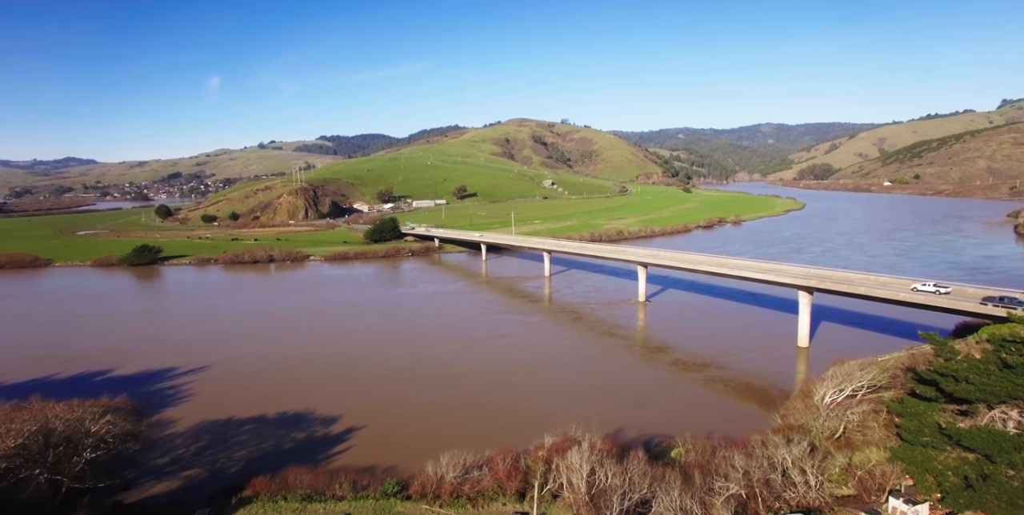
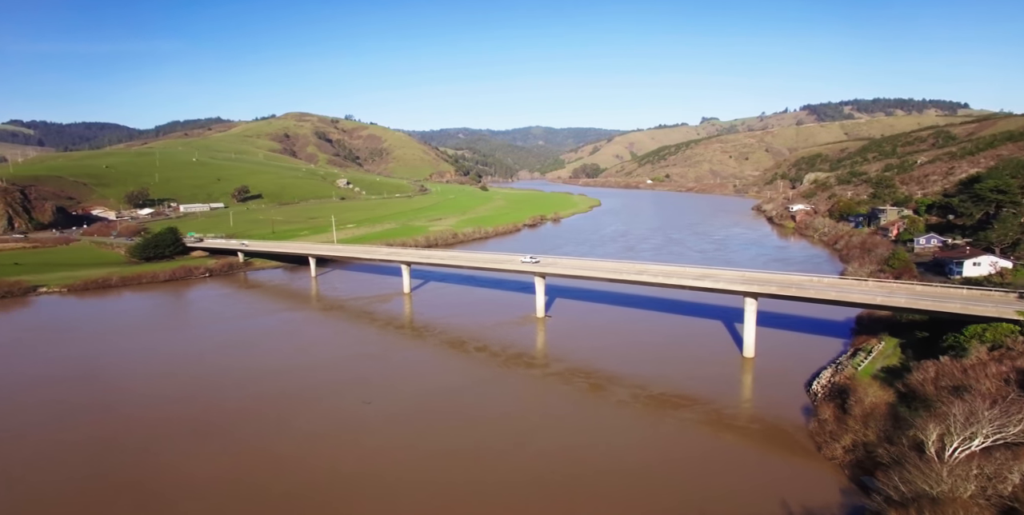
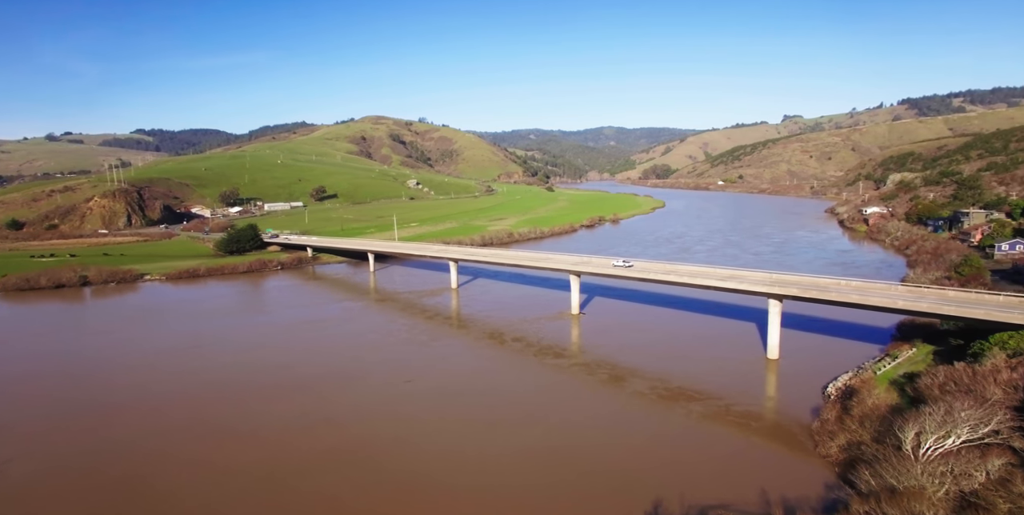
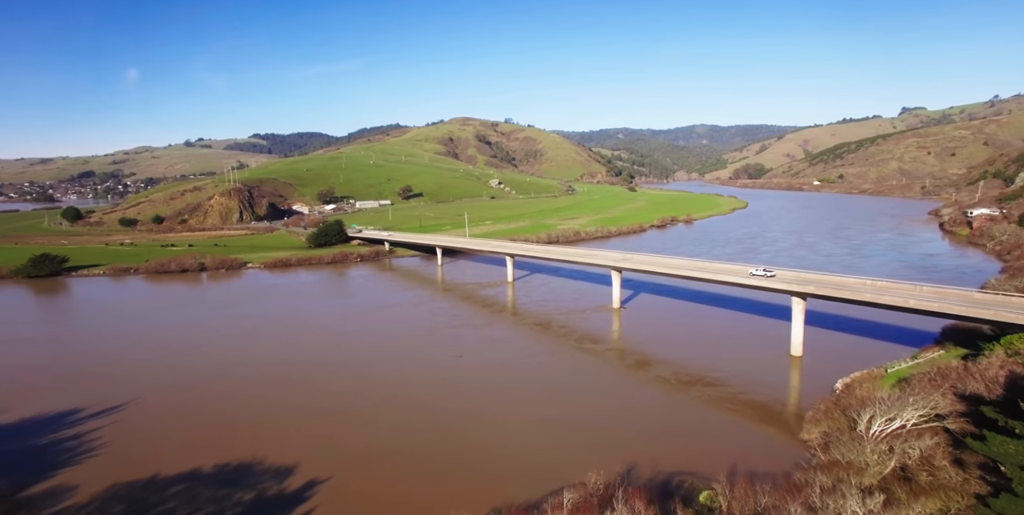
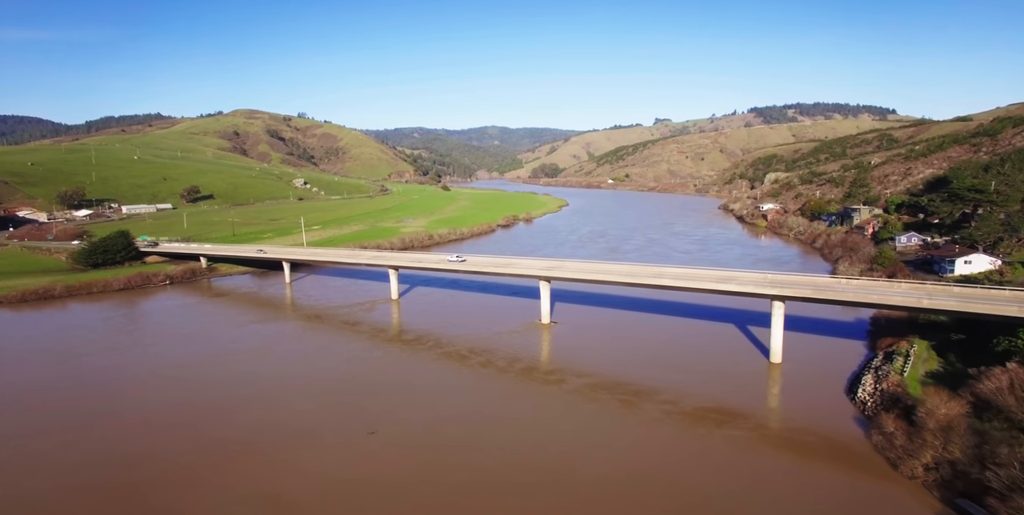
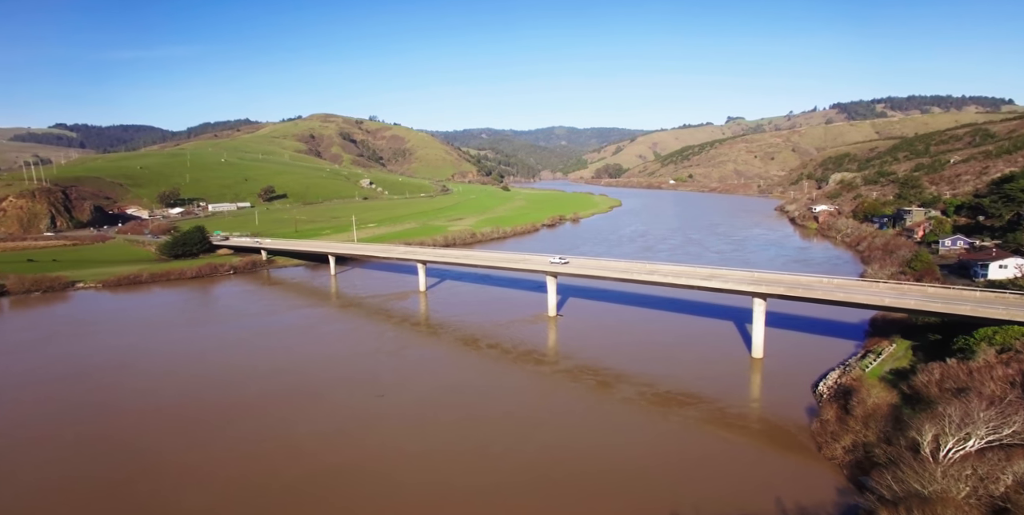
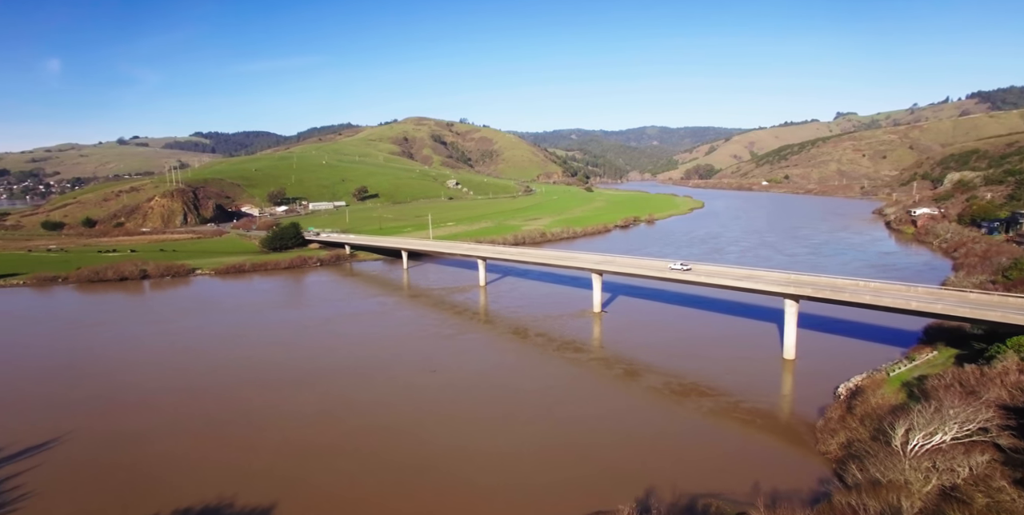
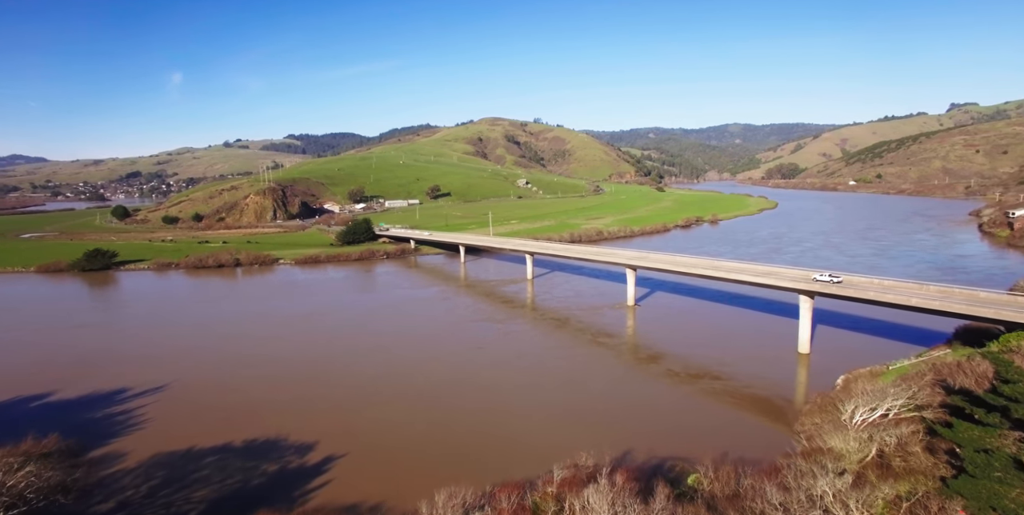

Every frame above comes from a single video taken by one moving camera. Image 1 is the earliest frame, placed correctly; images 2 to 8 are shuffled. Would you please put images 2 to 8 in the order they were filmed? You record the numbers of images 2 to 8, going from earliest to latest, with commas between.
8, 4, 7, 3, 6, 2, 5
